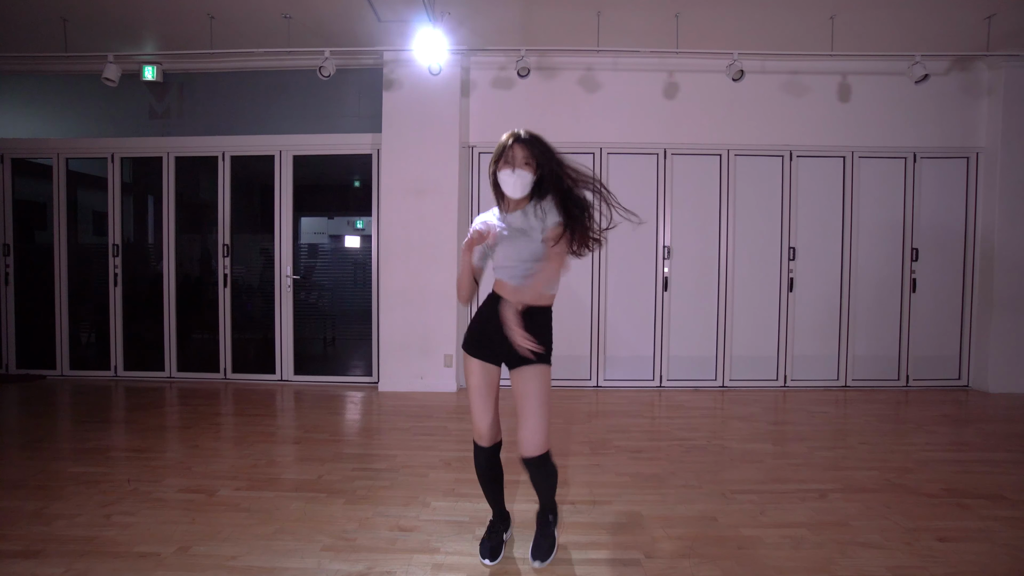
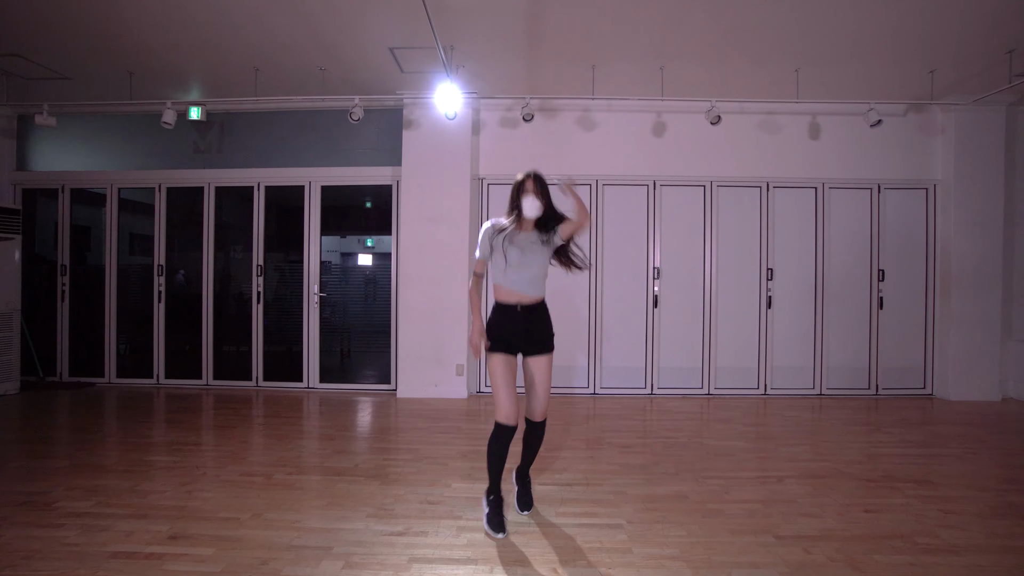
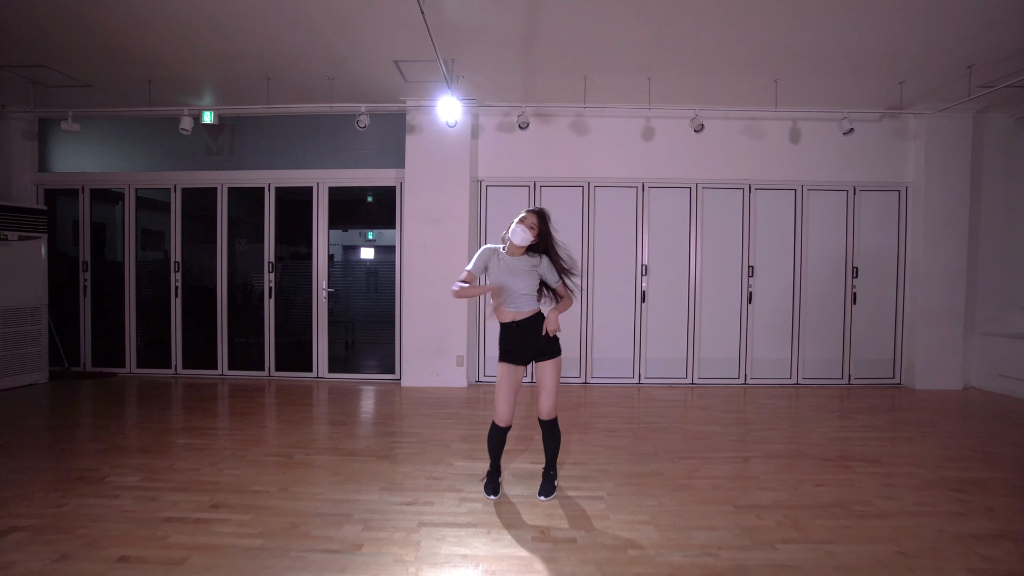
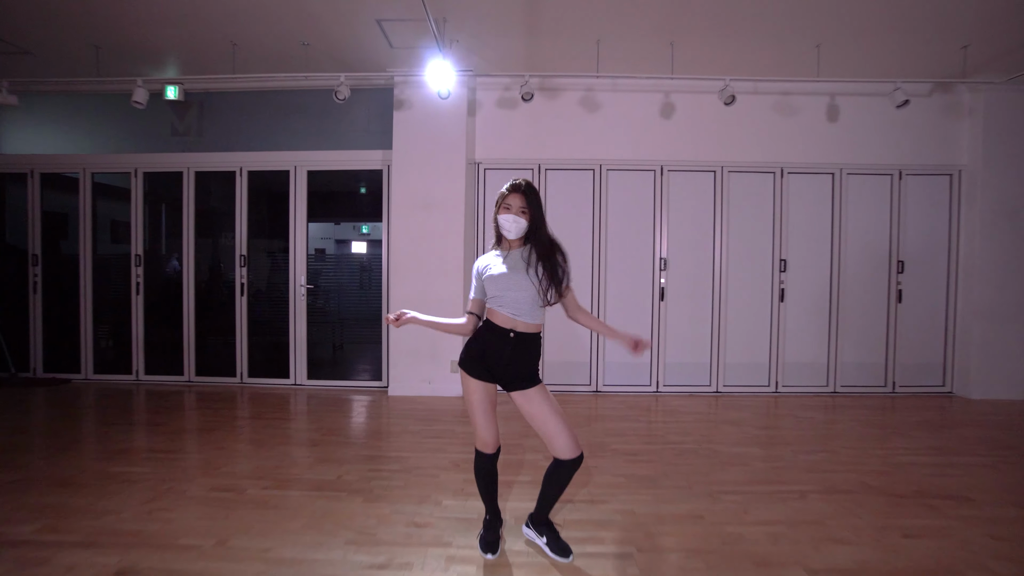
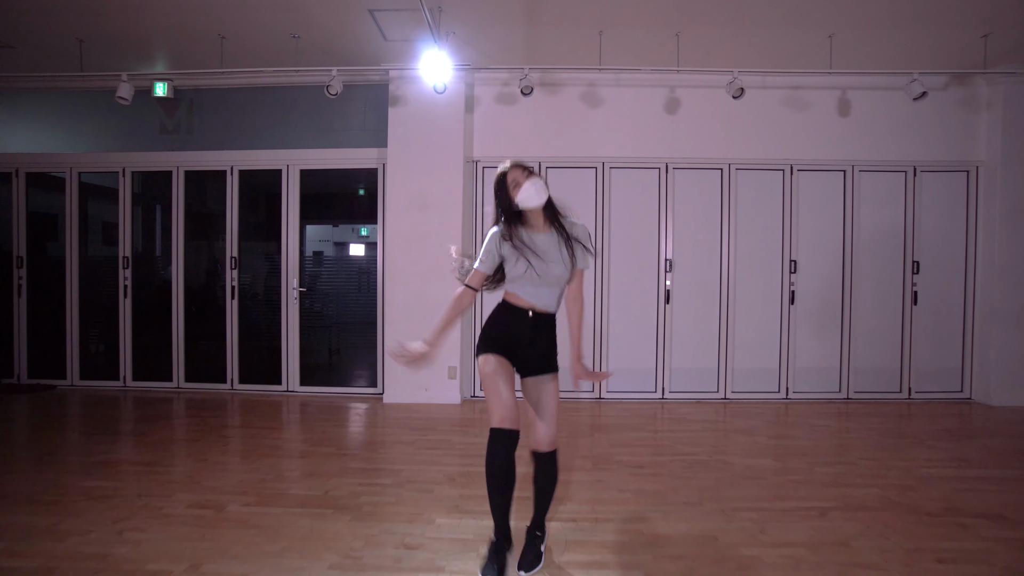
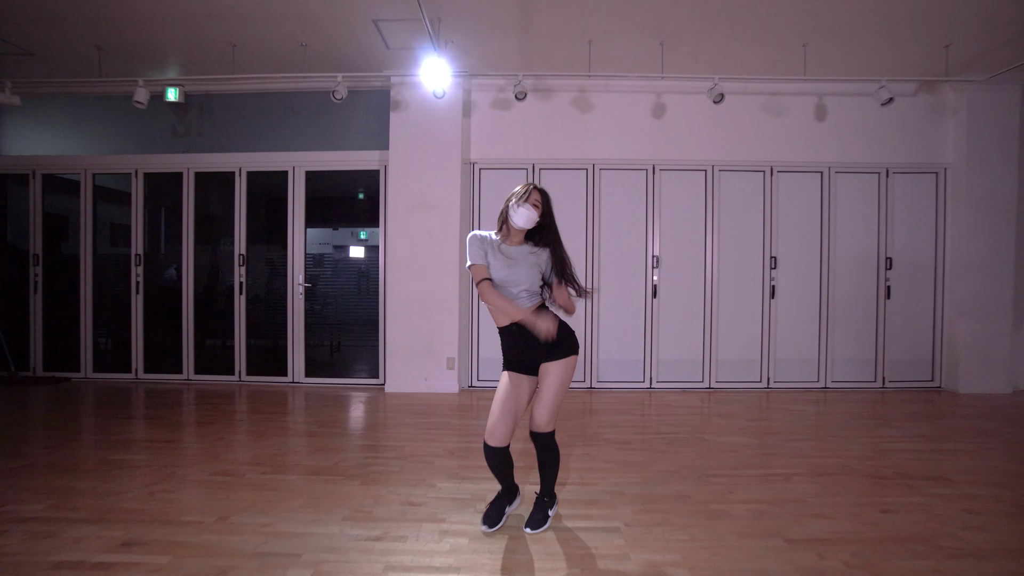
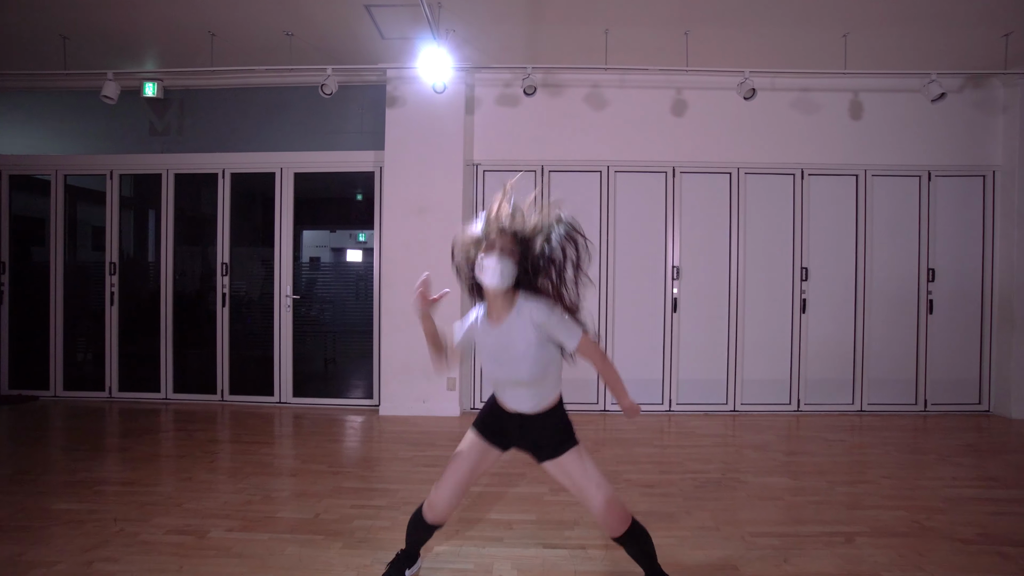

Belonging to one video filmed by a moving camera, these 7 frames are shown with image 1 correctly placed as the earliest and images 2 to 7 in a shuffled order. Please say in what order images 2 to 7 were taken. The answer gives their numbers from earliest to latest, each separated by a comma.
6, 3, 4, 7, 2, 5
